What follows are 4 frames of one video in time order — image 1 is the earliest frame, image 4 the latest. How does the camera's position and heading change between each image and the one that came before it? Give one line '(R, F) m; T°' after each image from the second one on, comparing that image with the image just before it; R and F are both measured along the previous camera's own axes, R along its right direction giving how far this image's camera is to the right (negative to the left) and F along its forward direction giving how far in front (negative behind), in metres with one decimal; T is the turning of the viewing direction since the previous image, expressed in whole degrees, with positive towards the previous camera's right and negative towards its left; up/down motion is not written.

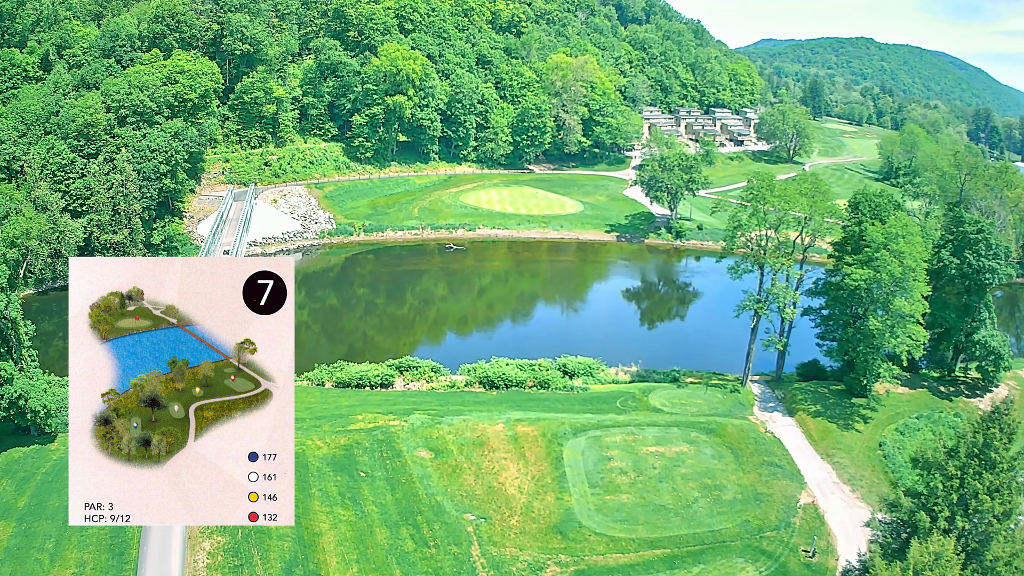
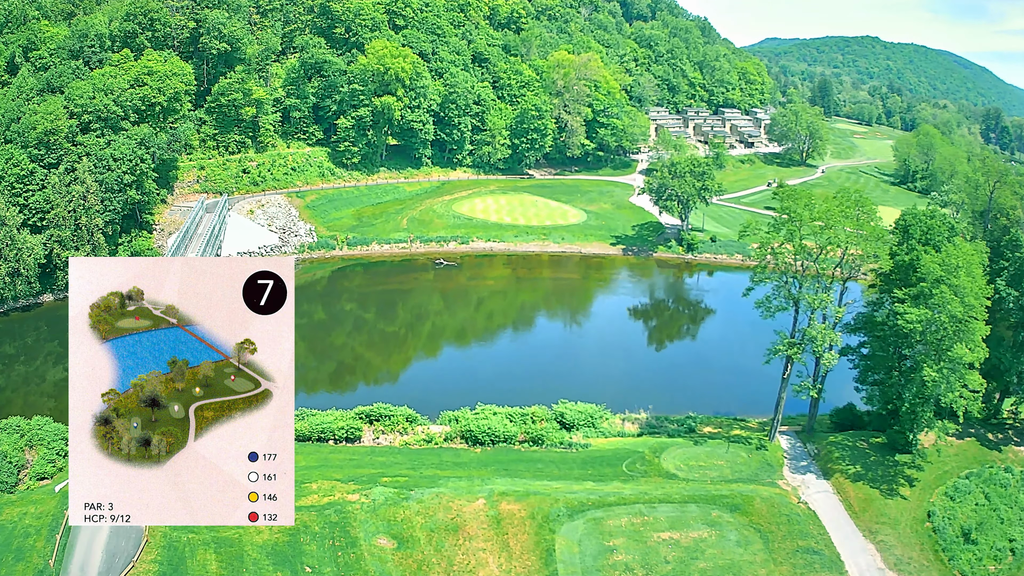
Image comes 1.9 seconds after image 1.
(+0.8, +6.9) m; 0°
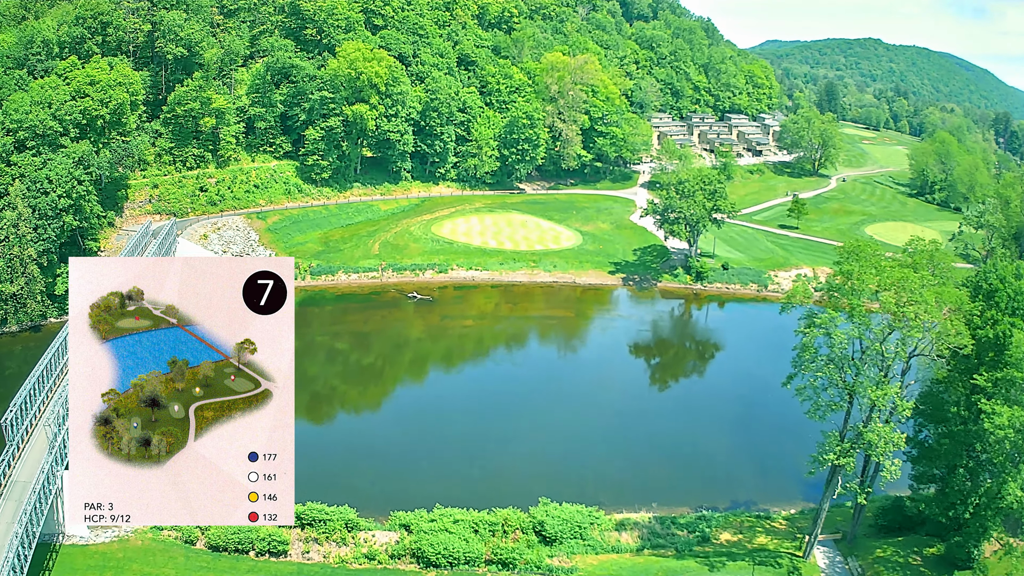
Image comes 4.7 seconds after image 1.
(+1.5, +8.8) m; 0°
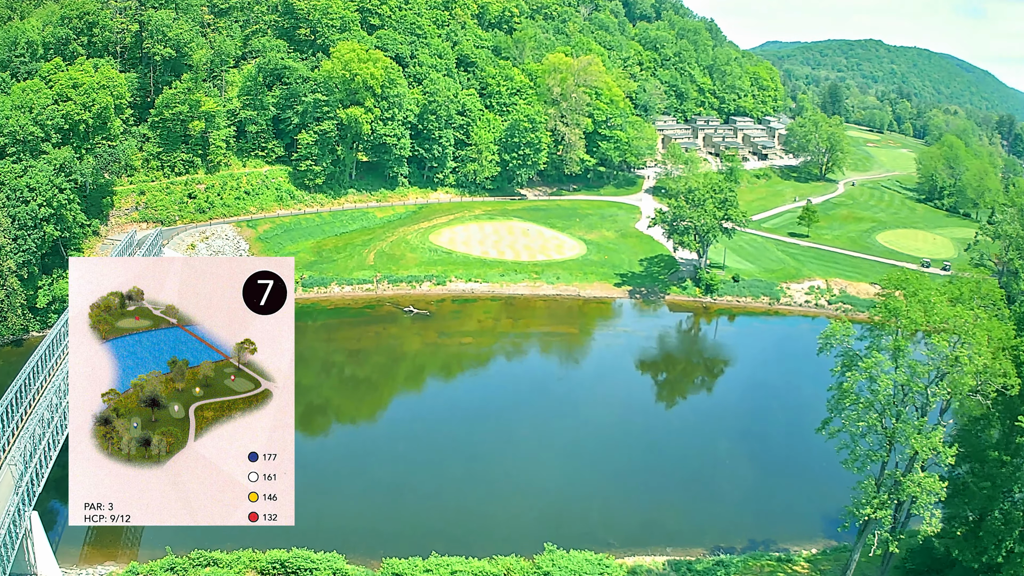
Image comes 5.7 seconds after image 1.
(0.0, +3.0) m; 0°
